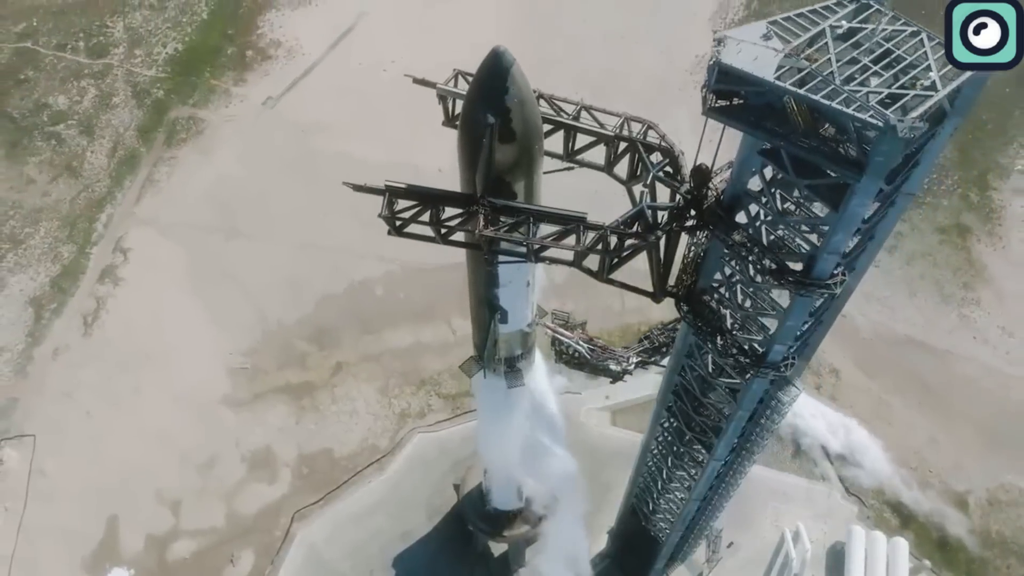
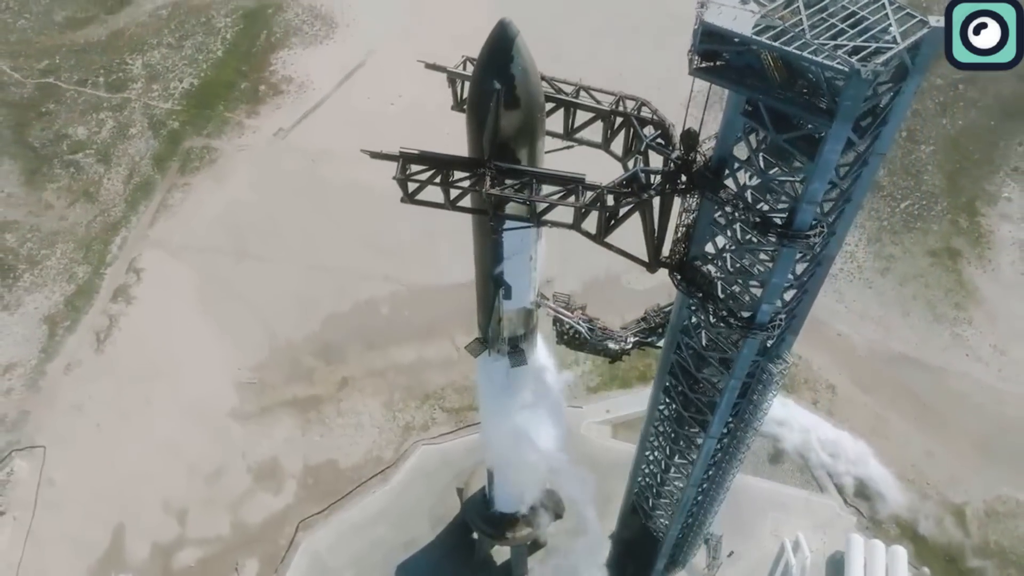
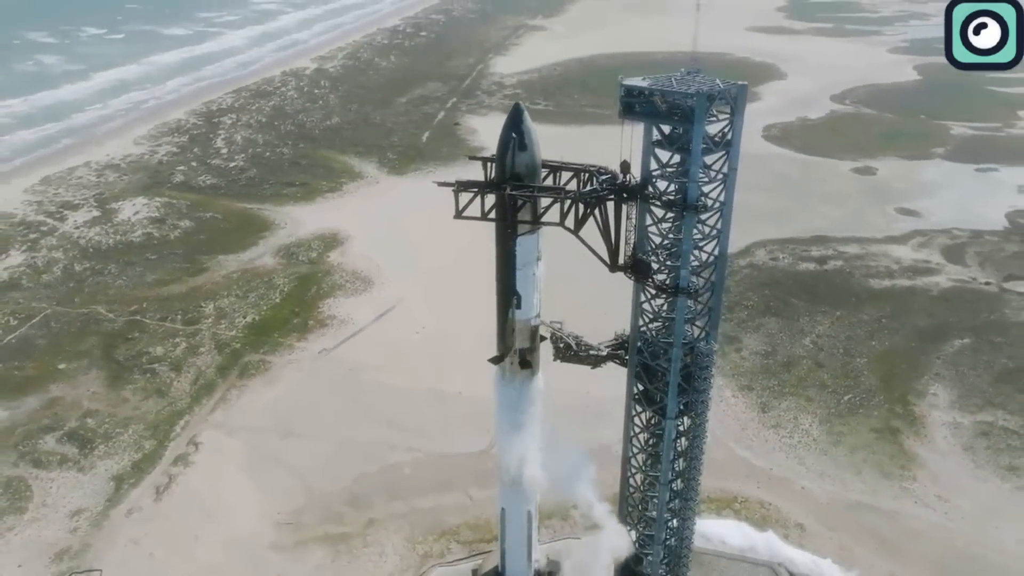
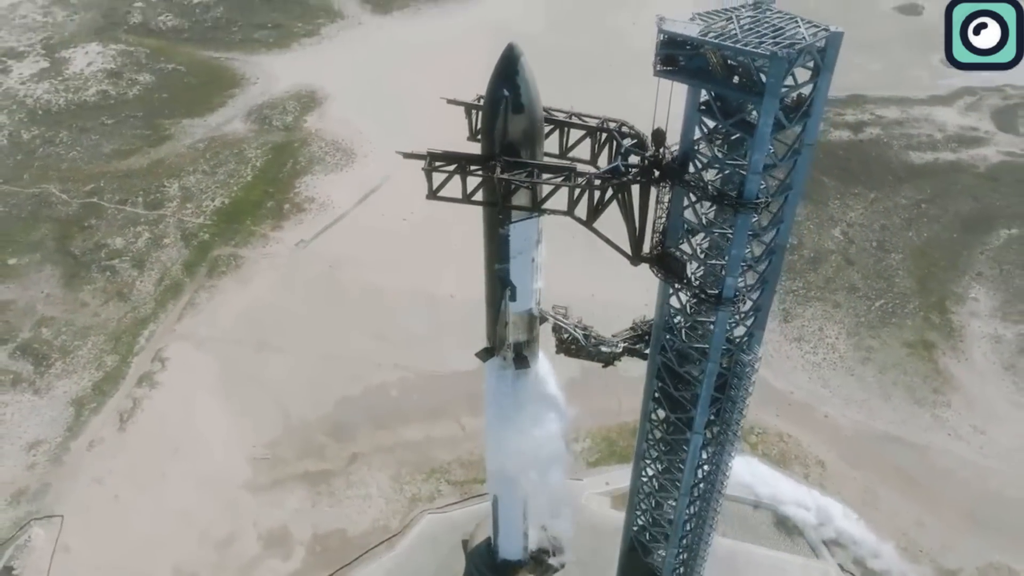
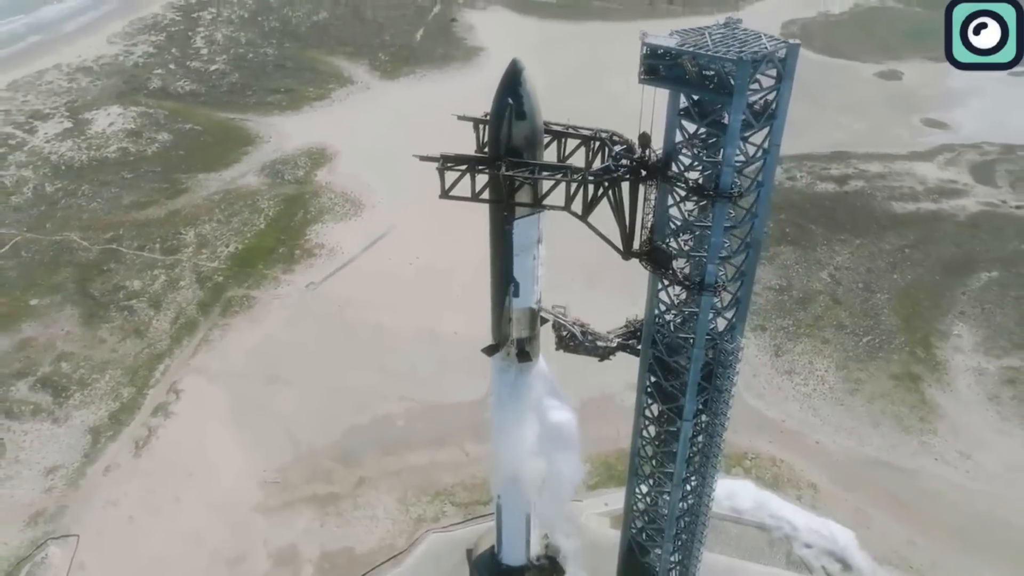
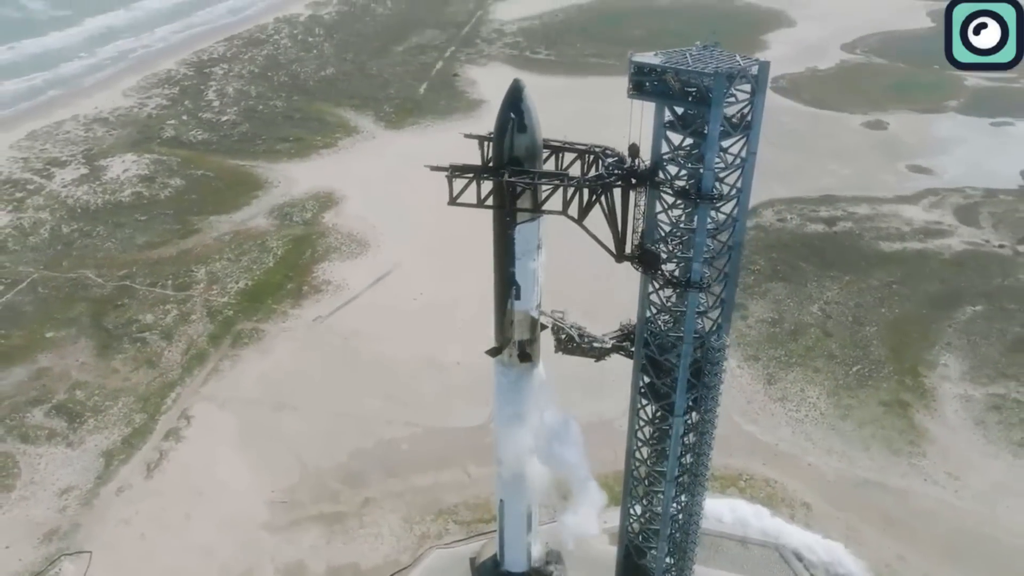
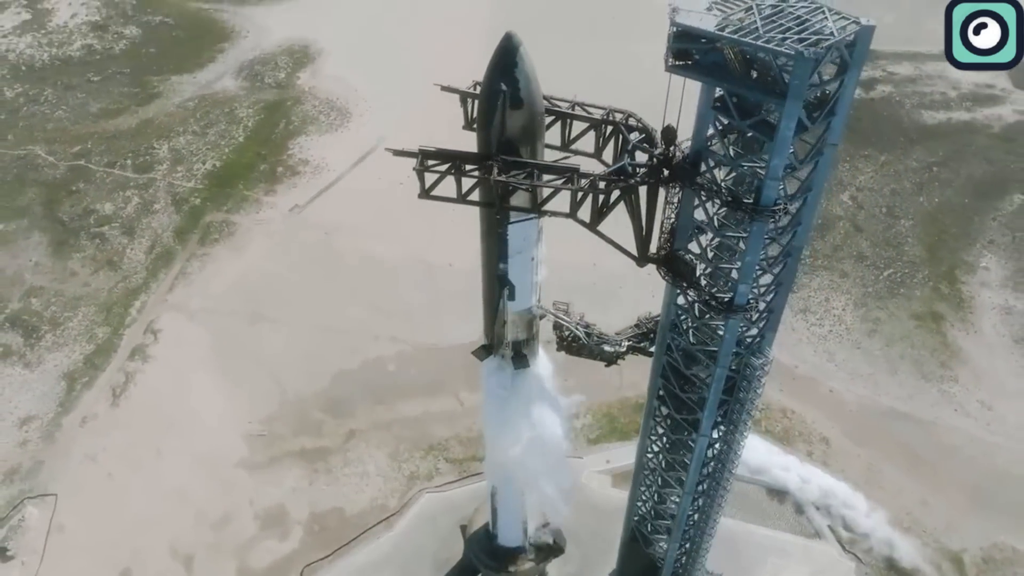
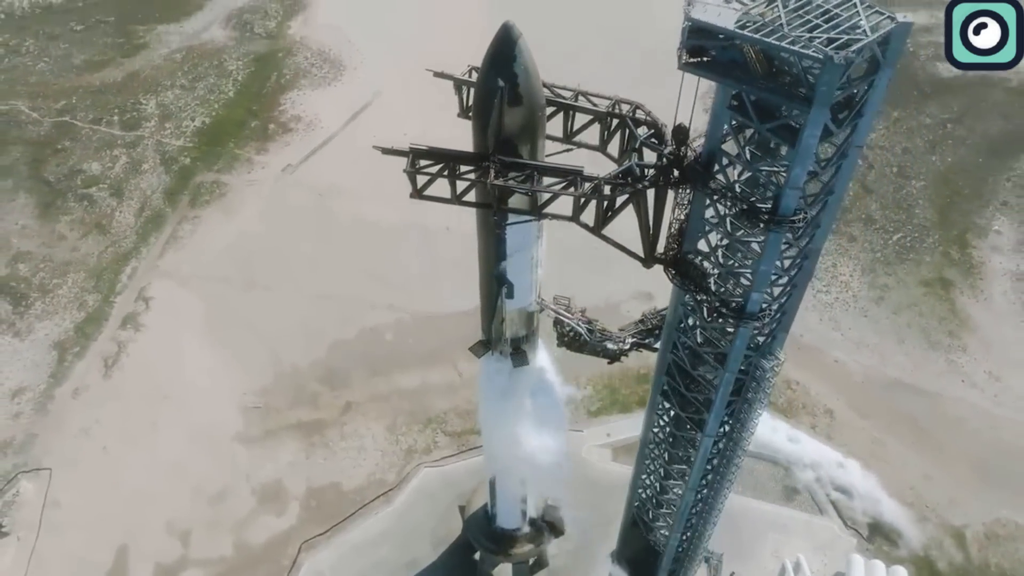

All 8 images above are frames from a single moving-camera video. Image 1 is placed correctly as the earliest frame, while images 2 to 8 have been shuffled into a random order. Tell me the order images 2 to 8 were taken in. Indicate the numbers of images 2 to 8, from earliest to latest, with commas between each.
2, 8, 7, 4, 5, 6, 3
